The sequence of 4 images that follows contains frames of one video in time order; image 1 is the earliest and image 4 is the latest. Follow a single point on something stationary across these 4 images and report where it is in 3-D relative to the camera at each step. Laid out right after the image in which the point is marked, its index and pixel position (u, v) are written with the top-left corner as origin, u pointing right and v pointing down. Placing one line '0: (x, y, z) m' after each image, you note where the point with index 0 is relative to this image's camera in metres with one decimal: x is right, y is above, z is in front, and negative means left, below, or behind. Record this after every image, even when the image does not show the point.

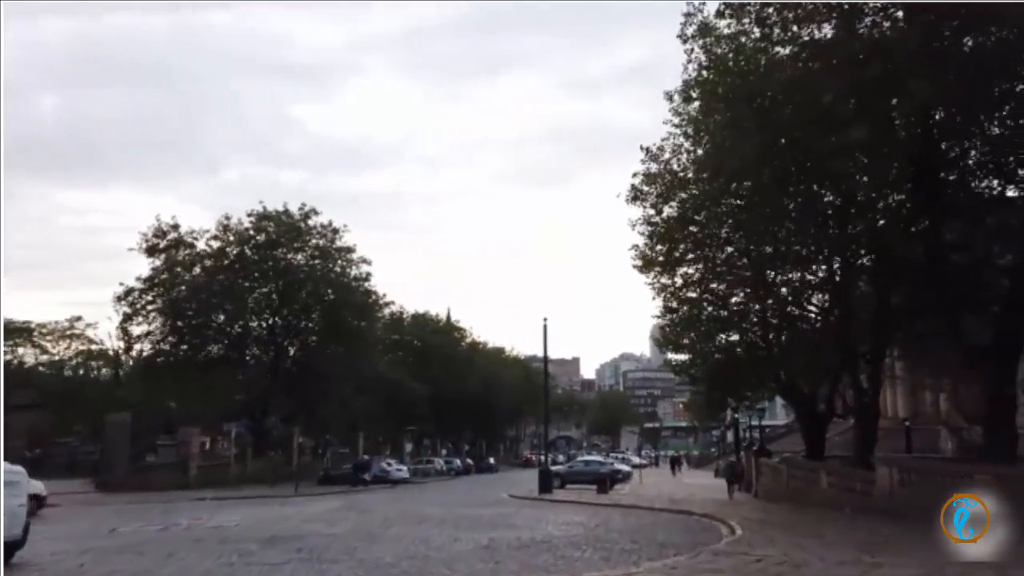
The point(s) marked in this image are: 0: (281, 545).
0: (-5.2, -5.7, +16.4) m
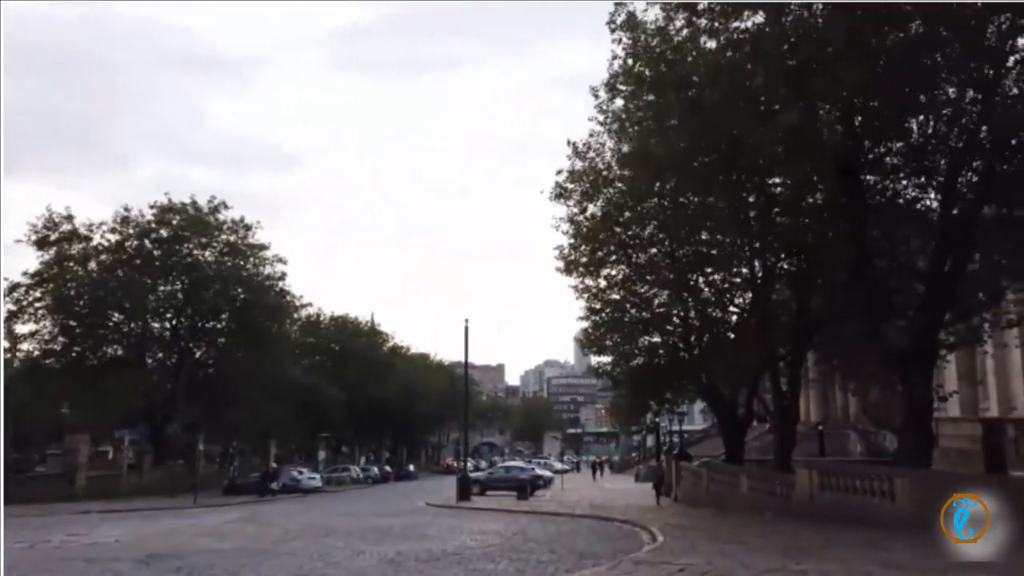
0: (-6.9, -5.7, +15.5) m
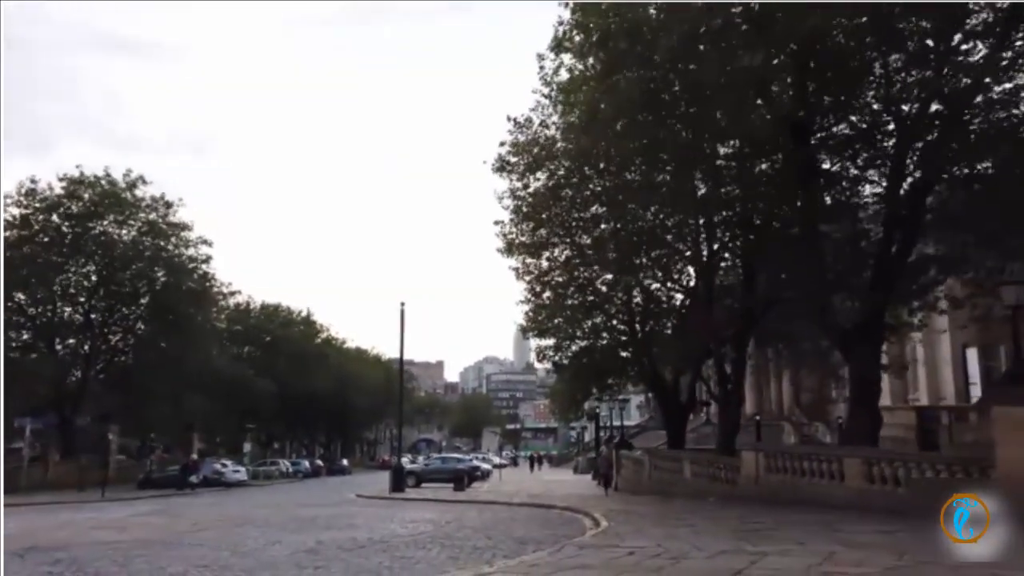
0: (-8.2, -5.3, +14.5) m
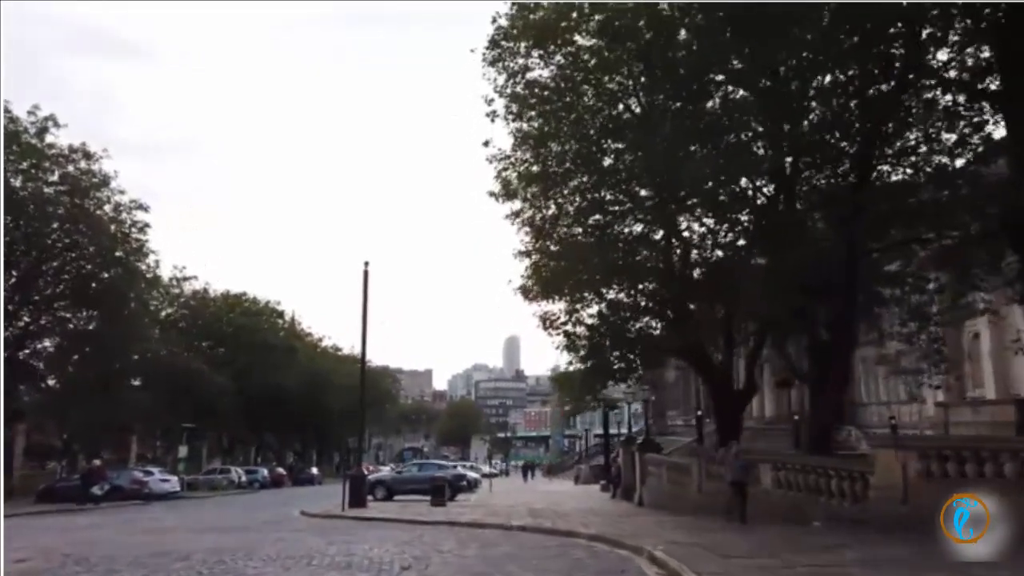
0: (-8.3, -4.9, +12.1) m
